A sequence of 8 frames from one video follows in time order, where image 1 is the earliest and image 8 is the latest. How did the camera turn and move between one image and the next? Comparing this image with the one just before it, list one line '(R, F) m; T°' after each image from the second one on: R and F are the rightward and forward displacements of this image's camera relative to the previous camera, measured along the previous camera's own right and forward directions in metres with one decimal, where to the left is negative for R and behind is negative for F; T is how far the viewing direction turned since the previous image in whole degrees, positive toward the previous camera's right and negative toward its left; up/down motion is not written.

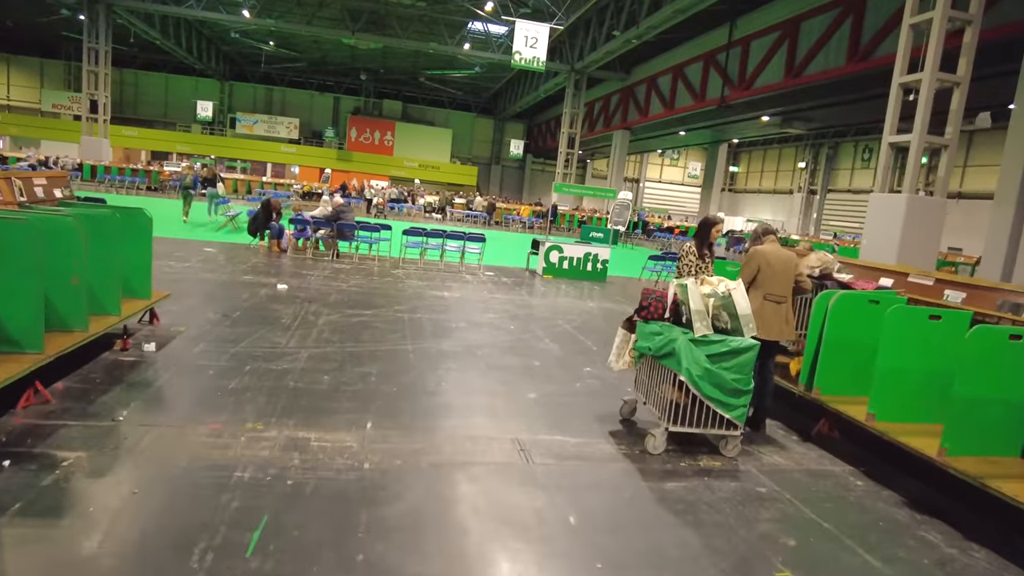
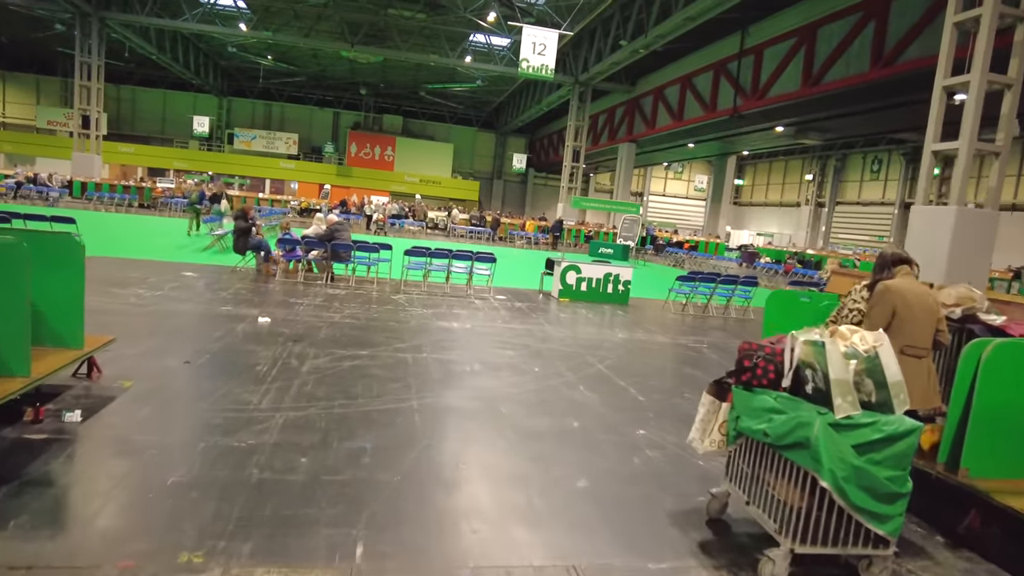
(-0.2, +1.1) m; 0°
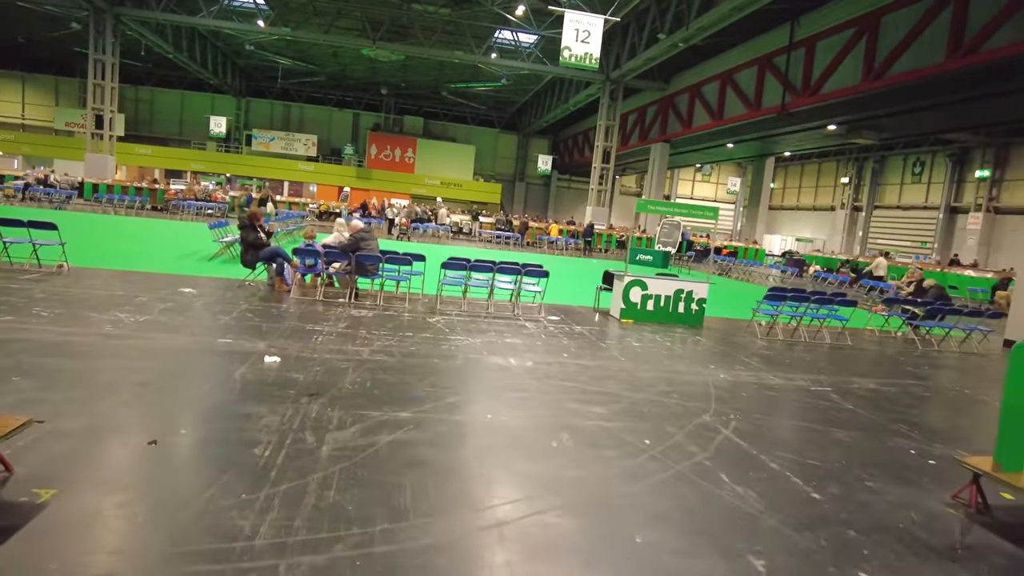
(-0.5, +1.6) m; -1°
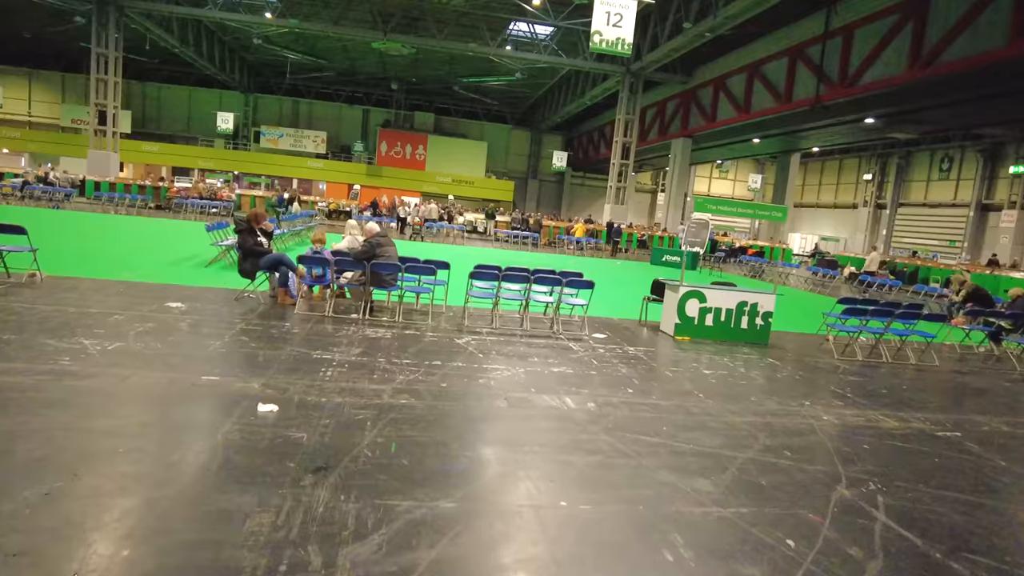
(-0.4, +1.2) m; -1°
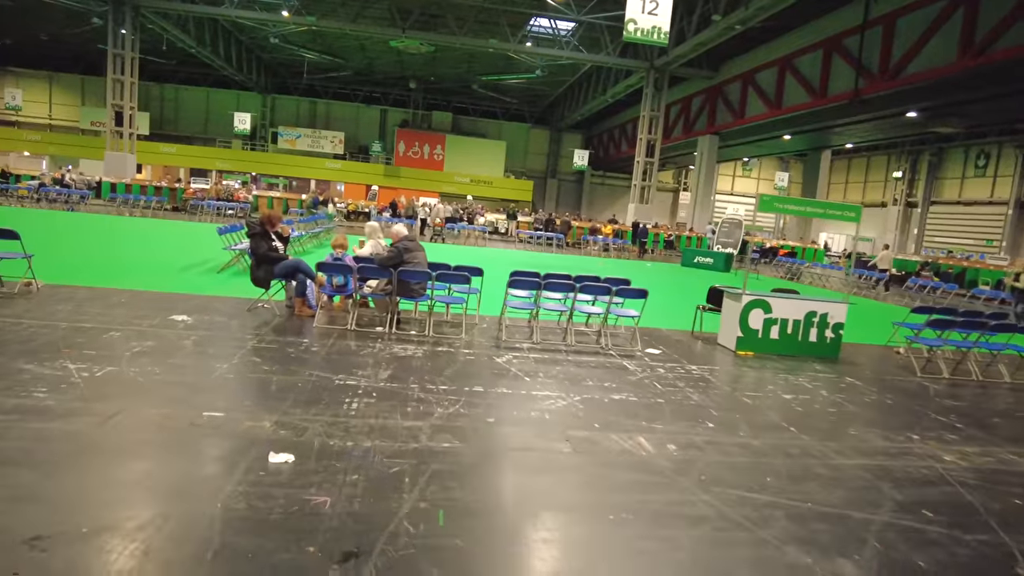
(-0.3, +0.8) m; -1°
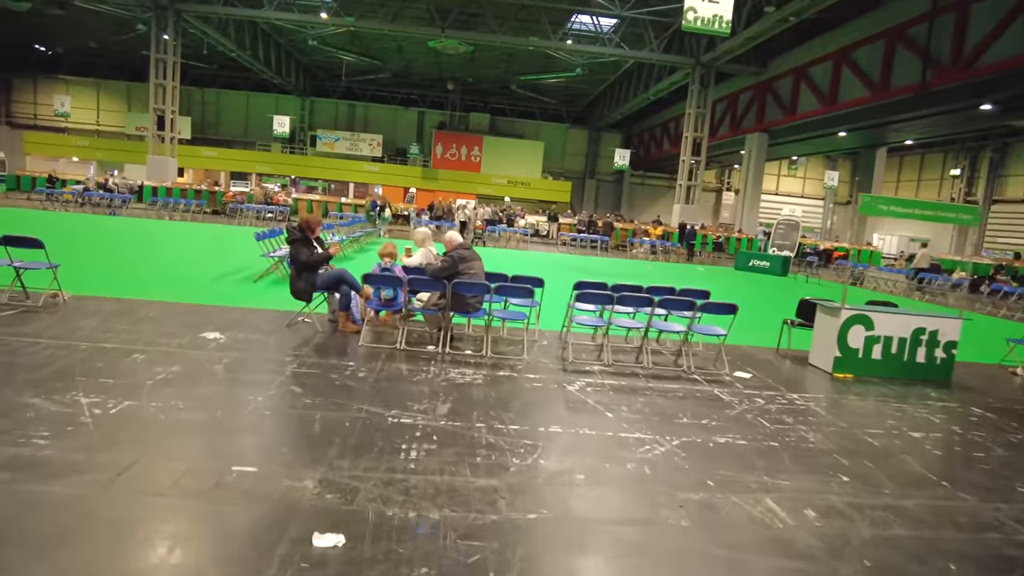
(-0.3, +0.8) m; -3°
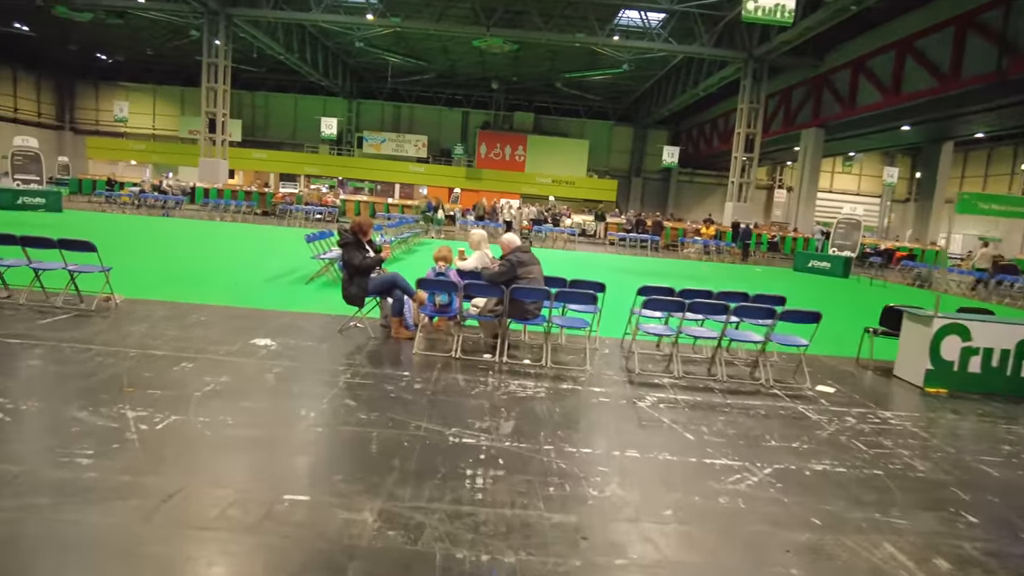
(-0.2, +0.3) m; -4°
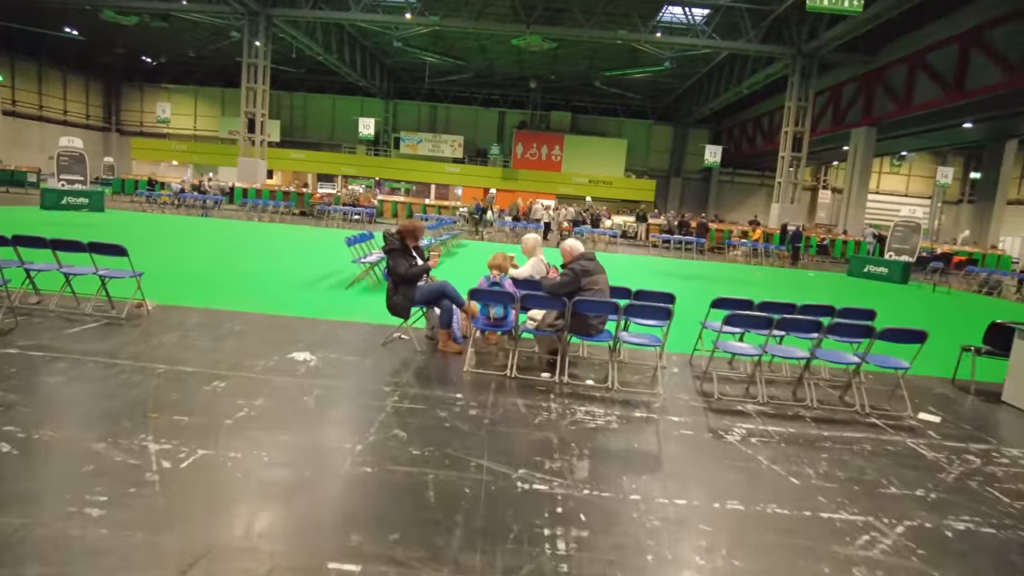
(-0.2, +0.6) m; -3°
